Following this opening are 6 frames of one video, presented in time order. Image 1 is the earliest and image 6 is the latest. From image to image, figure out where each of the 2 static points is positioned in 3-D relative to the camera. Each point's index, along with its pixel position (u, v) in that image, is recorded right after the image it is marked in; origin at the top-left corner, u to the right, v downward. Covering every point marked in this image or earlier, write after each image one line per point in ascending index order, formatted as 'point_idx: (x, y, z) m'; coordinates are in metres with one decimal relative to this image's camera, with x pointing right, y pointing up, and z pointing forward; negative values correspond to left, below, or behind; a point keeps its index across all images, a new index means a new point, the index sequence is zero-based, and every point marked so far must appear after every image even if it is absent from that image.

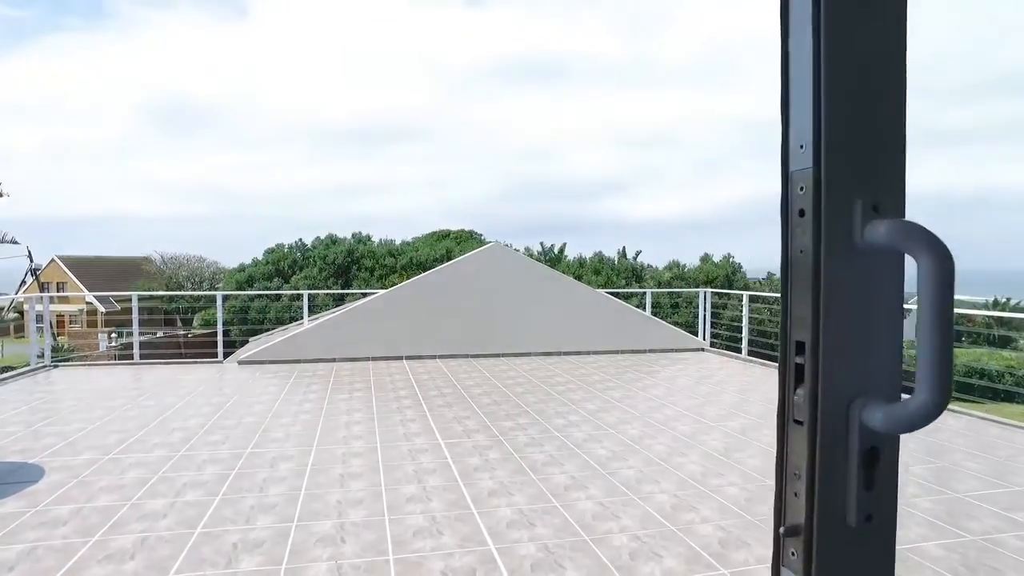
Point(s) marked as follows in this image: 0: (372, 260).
0: (-3.1, +0.7, +15.0) m
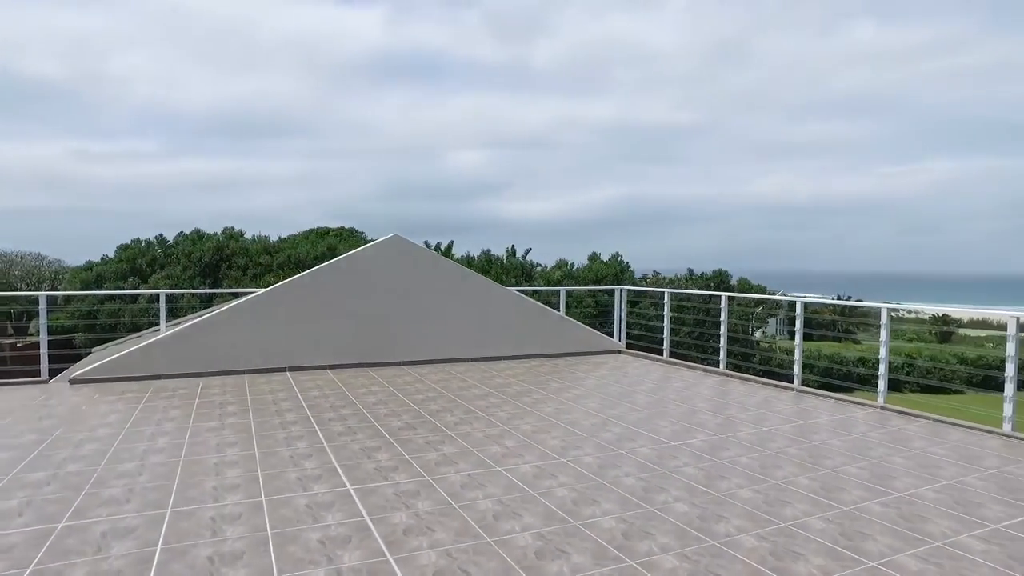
0: (-5.7, +0.6, +14.1) m
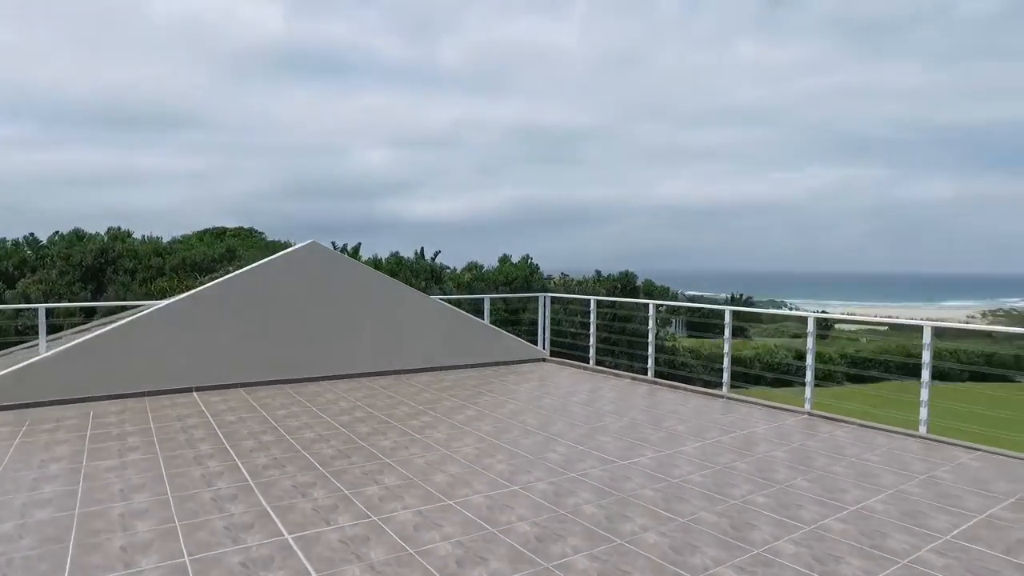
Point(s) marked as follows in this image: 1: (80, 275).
0: (-7.5, +0.5, +13.1) m
1: (-8.1, +0.2, +12.4) m
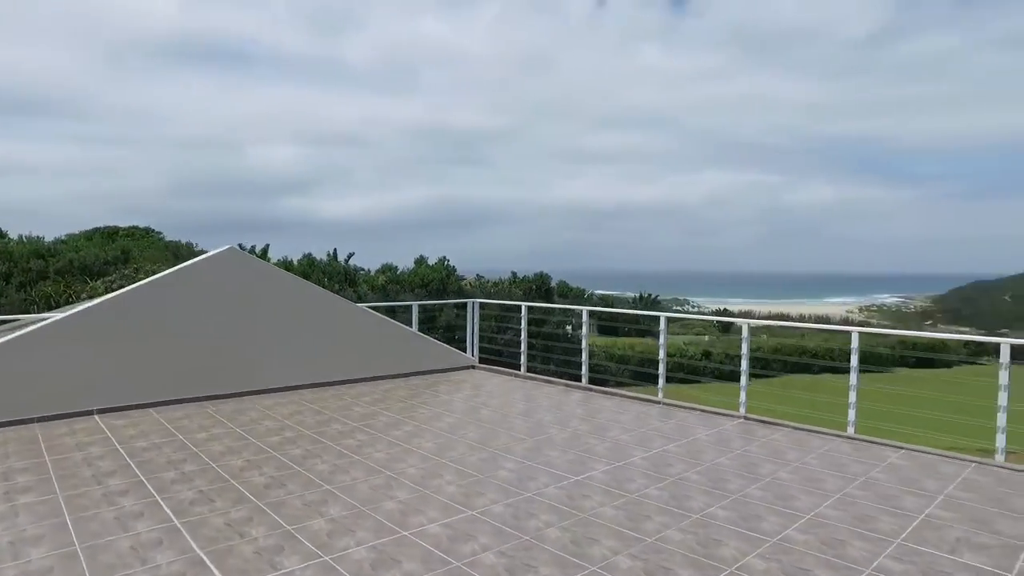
0: (-9.1, +0.5, +11.8) m
1: (-9.6, +0.2, +11.1) m
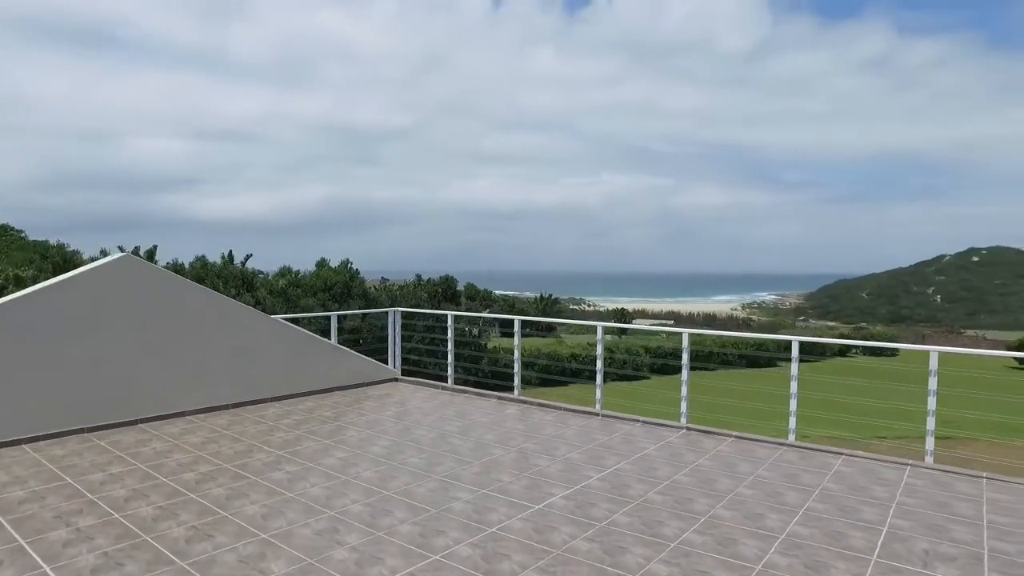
0: (-10.6, +0.4, +10.2) m
1: (-11.0, +0.1, +9.4) m
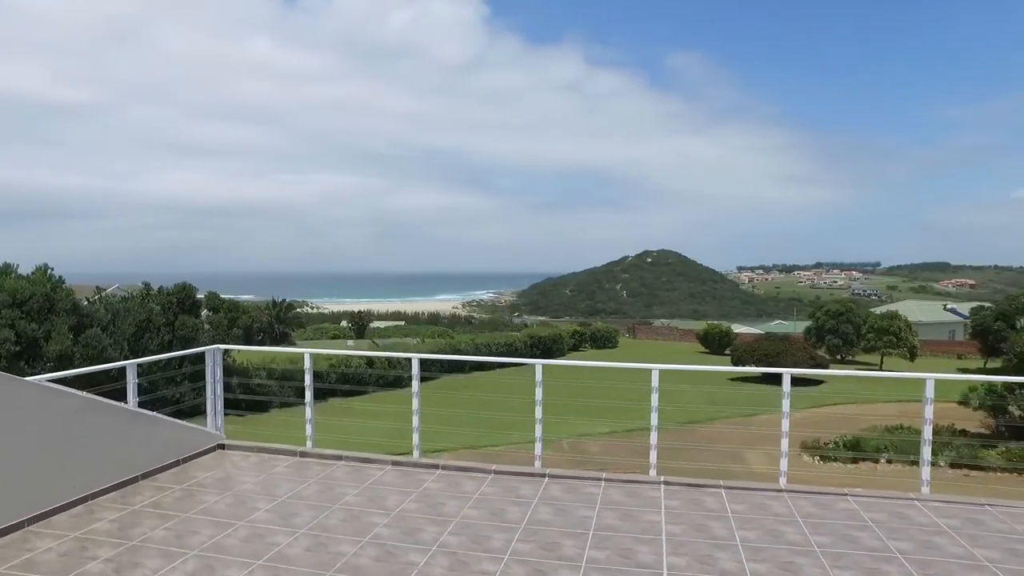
0: (-13.0, +0.1, +4.4) m
1: (-13.0, -0.2, +3.6) m
